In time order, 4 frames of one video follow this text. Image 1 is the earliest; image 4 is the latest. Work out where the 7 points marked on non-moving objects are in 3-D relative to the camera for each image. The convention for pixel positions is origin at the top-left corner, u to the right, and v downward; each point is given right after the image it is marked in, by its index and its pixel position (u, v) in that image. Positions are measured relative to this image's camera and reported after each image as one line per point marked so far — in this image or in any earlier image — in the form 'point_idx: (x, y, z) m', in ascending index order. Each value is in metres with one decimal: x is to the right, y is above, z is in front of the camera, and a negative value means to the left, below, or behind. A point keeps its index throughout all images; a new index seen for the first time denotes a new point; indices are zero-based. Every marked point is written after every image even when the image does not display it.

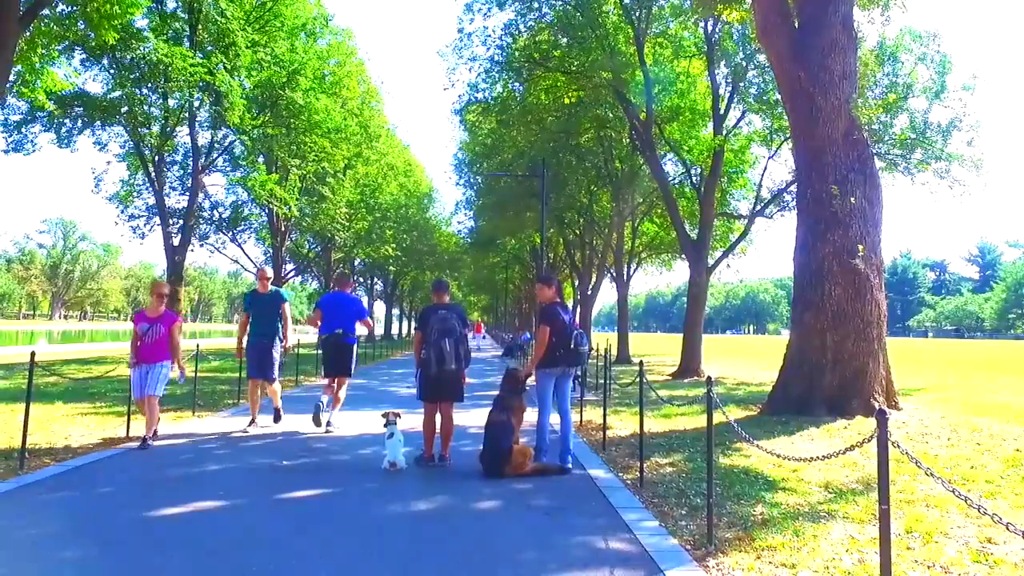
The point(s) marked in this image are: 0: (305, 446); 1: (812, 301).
0: (-2.6, -2.0, +10.7) m
1: (+4.9, -0.2, +14.0) m
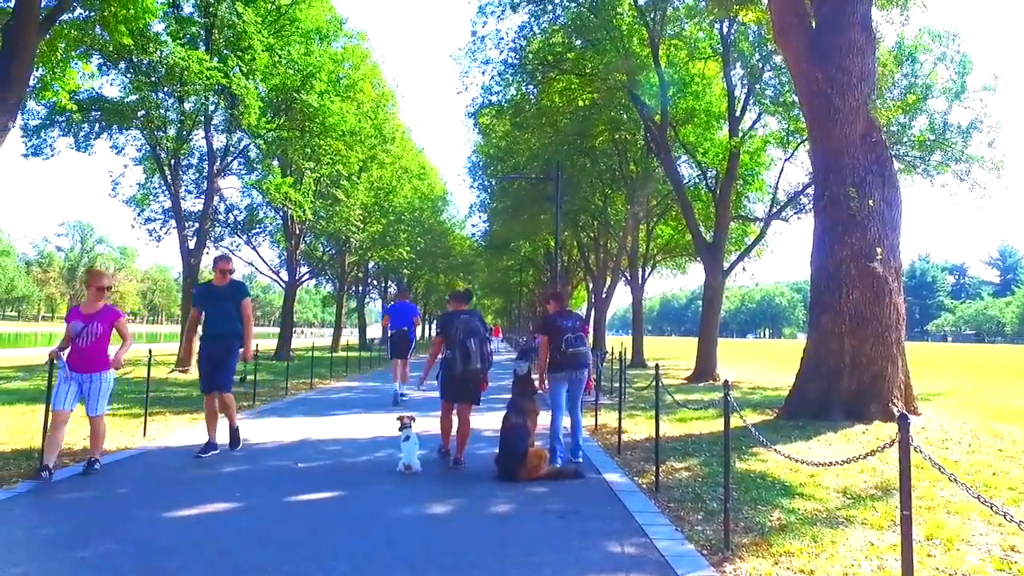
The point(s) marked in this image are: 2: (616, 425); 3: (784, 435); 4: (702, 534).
0: (-2.4, -2.0, +10.7) m
1: (+5.1, -0.3, +13.8) m
2: (+1.6, -2.1, +12.9) m
3: (+3.8, -2.1, +12.0) m
4: (+1.5, -1.9, +6.7) m
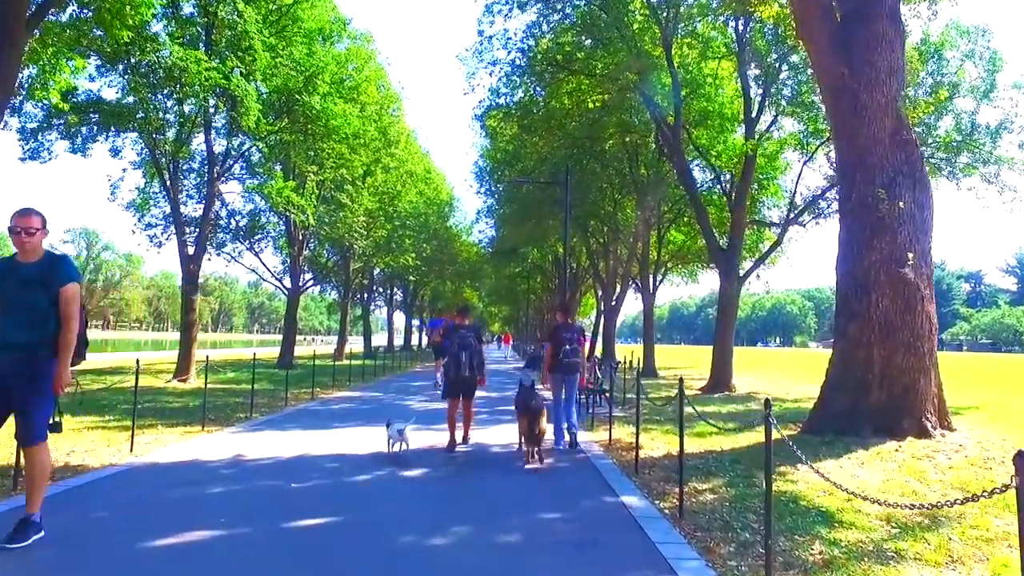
0: (-2.3, -2.1, +10.0) m
1: (+5.3, -0.4, +13.1) m
2: (+1.7, -2.1, +12.1) m
3: (+3.9, -2.1, +11.2) m
4: (+1.6, -2.0, +6.0) m
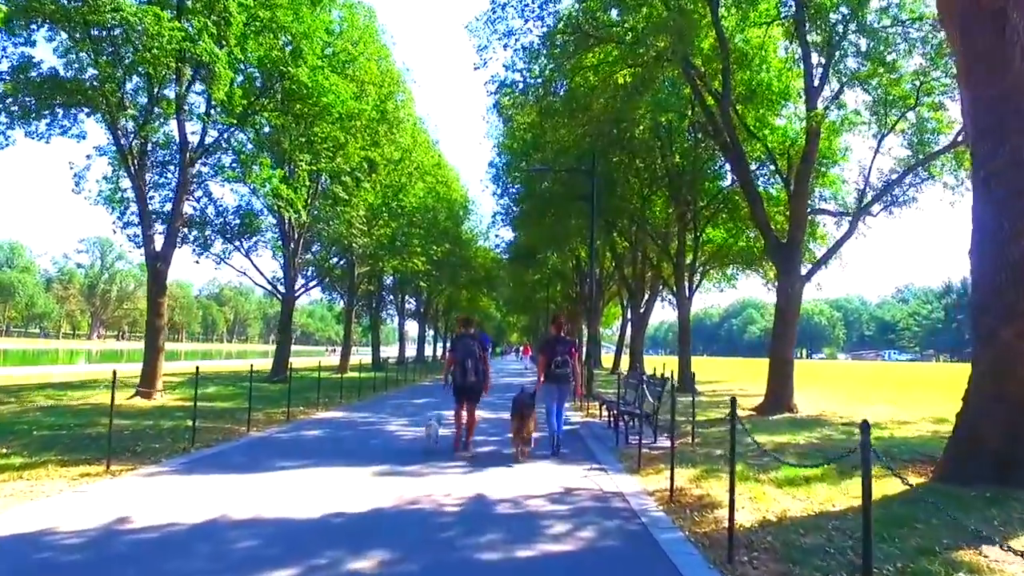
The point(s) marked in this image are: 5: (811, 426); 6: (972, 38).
0: (-2.2, -1.9, +6.4) m
1: (+5.5, -0.3, +9.4) m
2: (+1.9, -2.0, +8.5) m
3: (+4.1, -2.0, +7.5) m
4: (+1.6, -1.8, +2.3) m
5: (+5.6, -2.6, +16.4) m
6: (+5.3, +2.9, +9.7) m
